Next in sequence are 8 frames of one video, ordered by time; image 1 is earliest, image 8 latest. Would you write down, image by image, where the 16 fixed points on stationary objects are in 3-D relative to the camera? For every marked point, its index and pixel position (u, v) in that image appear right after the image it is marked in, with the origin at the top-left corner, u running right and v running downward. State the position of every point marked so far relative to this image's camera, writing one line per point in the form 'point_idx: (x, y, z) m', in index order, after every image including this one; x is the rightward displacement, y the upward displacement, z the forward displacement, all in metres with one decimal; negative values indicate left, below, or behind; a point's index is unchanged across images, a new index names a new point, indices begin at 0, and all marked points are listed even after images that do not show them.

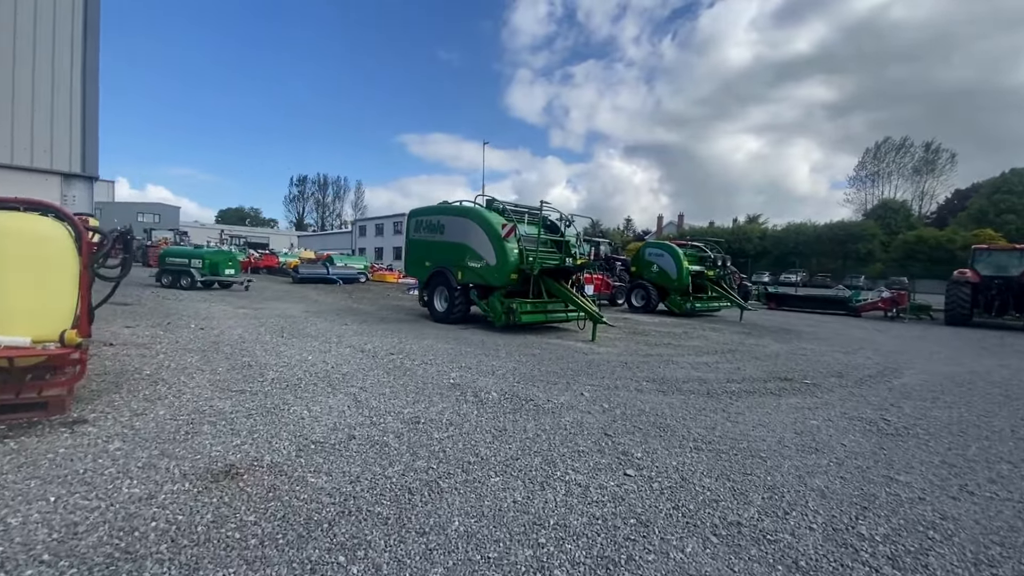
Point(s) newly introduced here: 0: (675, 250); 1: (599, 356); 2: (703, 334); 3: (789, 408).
0: (+5.5, +1.3, +16.6) m
1: (+1.5, -1.2, +8.5) m
2: (+4.7, -1.2, +12.3) m
3: (+3.2, -1.4, +5.7) m
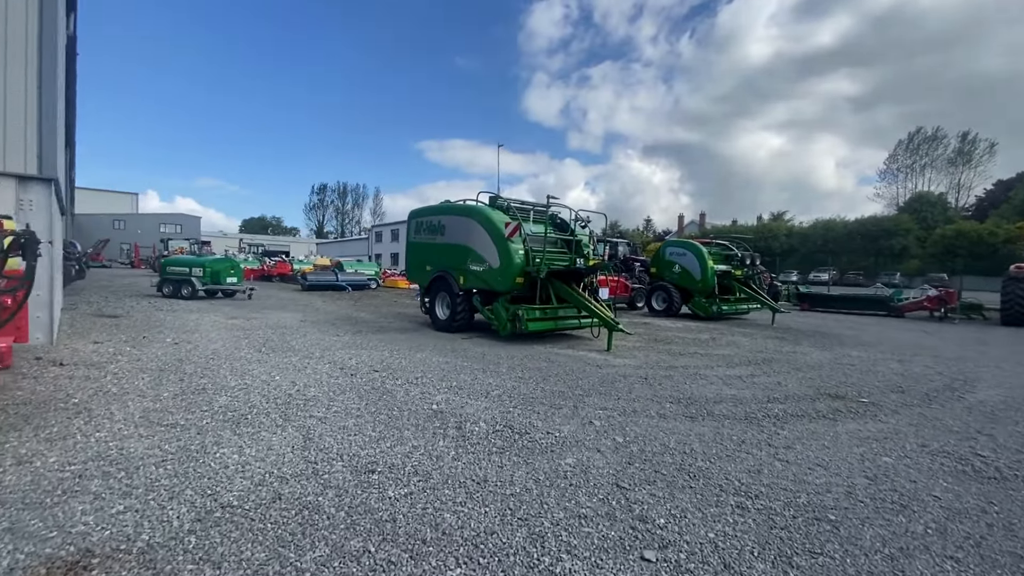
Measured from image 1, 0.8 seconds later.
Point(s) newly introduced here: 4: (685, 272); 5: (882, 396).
0: (+5.8, +1.3, +15.4) m
1: (+1.5, -1.2, +7.4) m
2: (+4.9, -1.2, +11.1) m
3: (+3.2, -1.4, +4.6) m
4: (+5.5, +0.5, +15.7) m
5: (+4.8, -1.4, +6.4) m
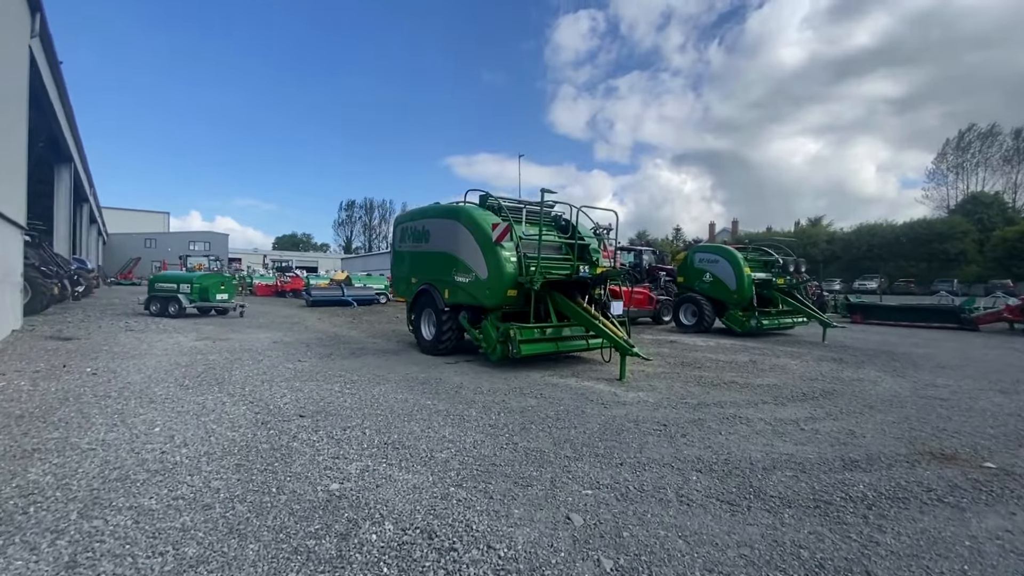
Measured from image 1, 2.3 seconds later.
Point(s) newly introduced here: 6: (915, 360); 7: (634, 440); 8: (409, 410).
0: (+6.0, +0.9, +13.4) m
1: (+1.3, -1.4, +5.6) m
2: (+4.9, -1.4, +9.1) m
3: (+2.7, -1.5, +2.7) m
4: (+5.7, +0.2, +13.7) m
5: (+4.4, -1.5, +4.4) m
6: (+7.9, -1.4, +9.6) m
7: (+1.1, -1.4, +4.6) m
8: (-1.1, -1.3, +5.3) m
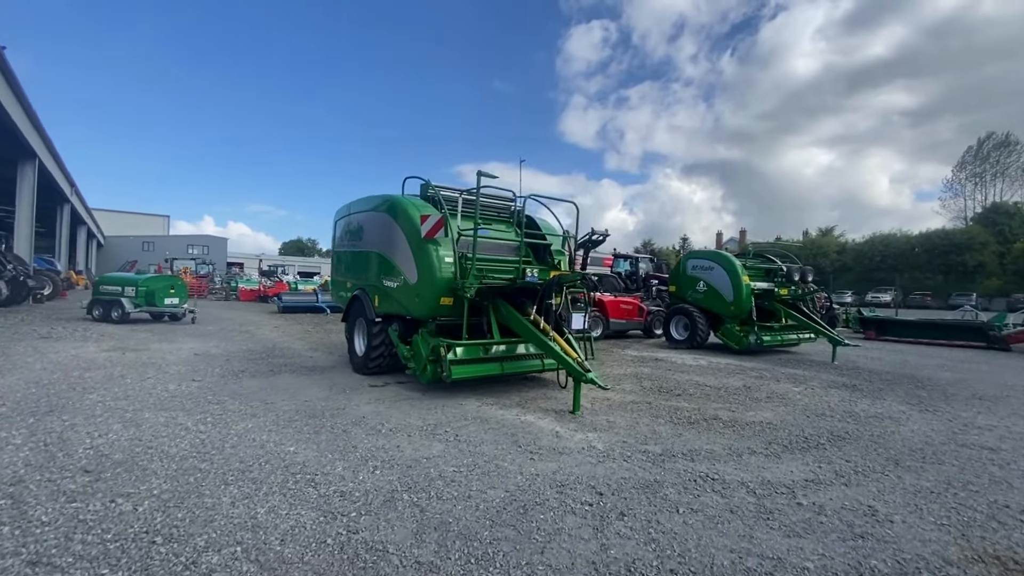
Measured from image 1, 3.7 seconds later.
0: (+5.2, +0.7, +11.9) m
1: (+0.4, -1.5, +4.1) m
2: (+4.0, -1.6, +7.5) m
3: (+1.8, -1.5, +1.2) m
4: (+4.9, -0.1, +12.1) m
5: (+3.5, -1.6, +2.8) m
6: (+7.0, -1.6, +8.0) m
7: (+0.2, -1.5, +3.1) m
8: (-2.0, -1.3, +3.8) m
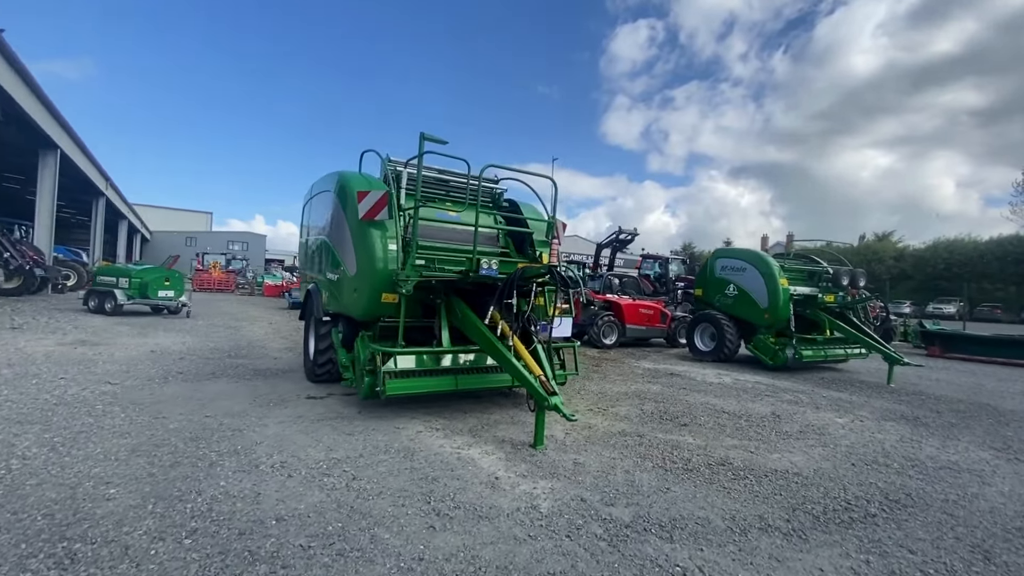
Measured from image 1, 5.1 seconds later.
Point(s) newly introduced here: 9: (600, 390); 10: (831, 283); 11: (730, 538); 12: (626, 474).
0: (+5.2, +0.6, +10.2) m
1: (-0.3, -1.4, +2.8) m
2: (+3.6, -1.6, +5.9) m
3: (+0.9, -1.5, -0.2) m
4: (+4.9, -0.2, +10.4) m
5: (+2.7, -1.6, +1.3) m
6: (+6.6, -1.8, +6.2) m
7: (-0.5, -1.4, +1.8) m
8: (-2.7, -1.3, +2.7) m
9: (+1.3, -1.5, +7.4) m
10: (+6.6, +0.1, +10.2) m
11: (+1.3, -1.5, +3.0) m
12: (+0.9, -1.5, +4.0) m
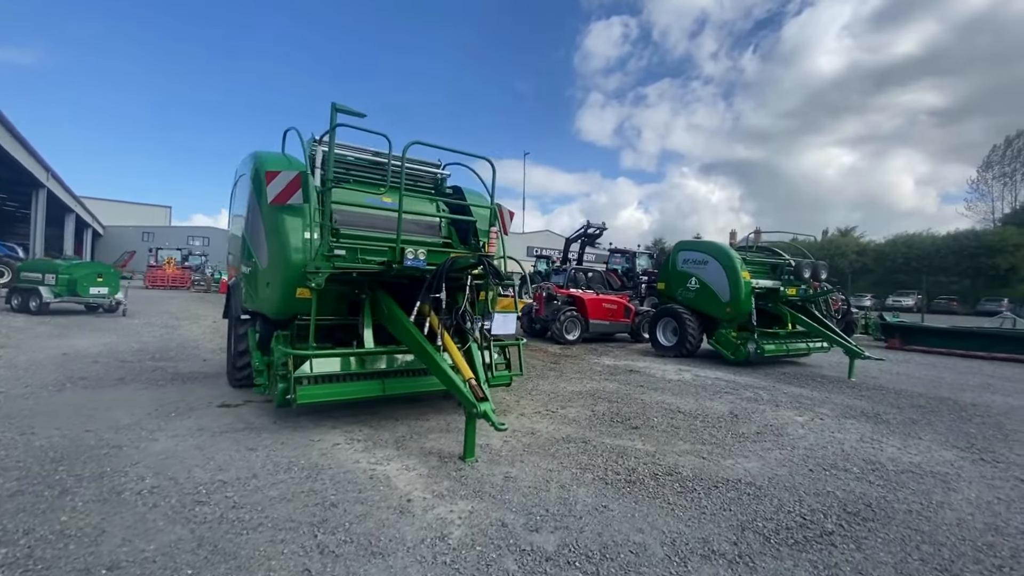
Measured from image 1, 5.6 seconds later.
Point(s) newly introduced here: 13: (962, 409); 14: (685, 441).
0: (+4.3, +0.7, +9.9) m
1: (-0.8, -1.4, +2.3) m
2: (+2.9, -1.5, +5.6) m
3: (+0.5, -1.5, -0.7) m
4: (+4.0, 0.0, +10.2) m
5: (+2.3, -1.6, +0.9) m
6: (+5.9, -1.6, +6.0) m
7: (-1.0, -1.4, +1.3) m
8: (-3.2, -1.2, +2.1) m
9: (+0.6, -1.4, +6.9) m
10: (+5.7, +0.2, +10.0) m
11: (+0.8, -1.5, +2.6) m
12: (+0.4, -1.4, +3.6) m
13: (+6.1, -1.6, +6.7) m
14: (+1.7, -1.5, +4.8) m
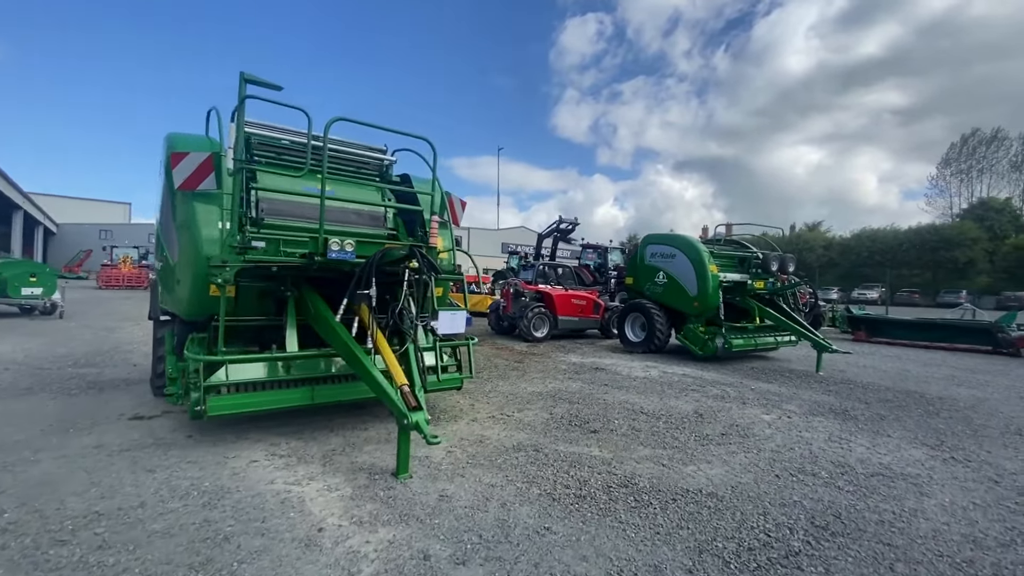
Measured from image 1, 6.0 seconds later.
0: (+3.5, +0.8, +9.7) m
1: (-1.2, -1.4, +1.9) m
2: (+2.4, -1.5, +5.3) m
3: (+0.3, -1.5, -1.1) m
4: (+3.3, +0.1, +9.9) m
5: (+2.0, -1.5, +0.6) m
6: (+5.4, -1.5, +5.9) m
7: (-1.3, -1.4, +0.8) m
8: (-3.6, -1.2, +1.5) m
9: (0.0, -1.4, +6.5) m
10: (+4.9, +0.4, +9.8) m
11: (+0.5, -1.4, +2.2) m
12: (-0.1, -1.4, +3.2) m
13: (+5.6, -1.5, +6.6) m
14: (+1.2, -1.4, +4.5) m
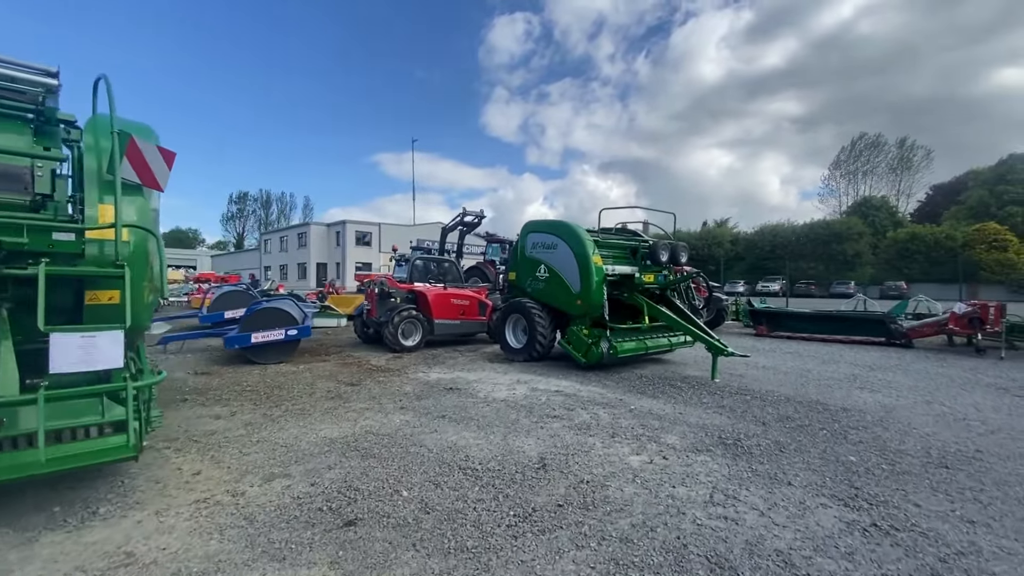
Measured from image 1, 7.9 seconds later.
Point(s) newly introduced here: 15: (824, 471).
0: (+1.0, +0.9, +8.2) m
1: (-2.5, -1.4, -0.2) m
2: (+0.6, -1.4, +3.7) m
3: (-0.6, -1.5, -2.9) m
4: (+0.7, +0.2, +8.4) m
5: (+0.8, -1.5, -1.0) m
6: (+3.5, -1.4, +4.6) m
7: (-2.5, -1.4, -1.3) m
8: (-4.8, -1.3, -0.9) m
9: (-2.0, -1.4, +4.5) m
10: (+2.4, +0.5, +8.5) m
11: (-0.9, -1.4, +0.3) m
12: (-1.6, -1.4, +1.2) m
13: (+3.5, -1.4, +5.4) m
14: (-0.5, -1.4, +2.7) m
15: (+2.5, -1.4, +3.9) m
